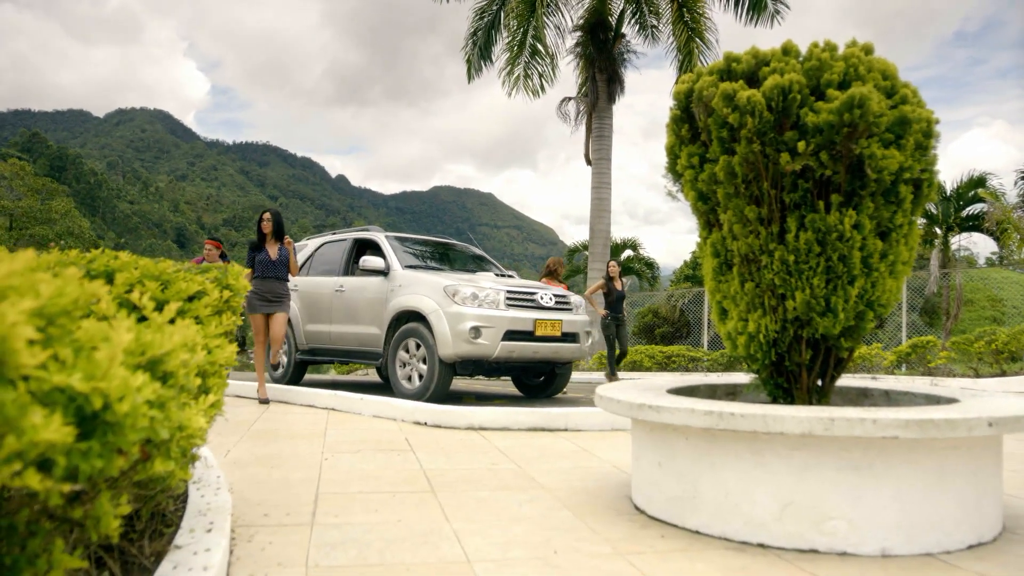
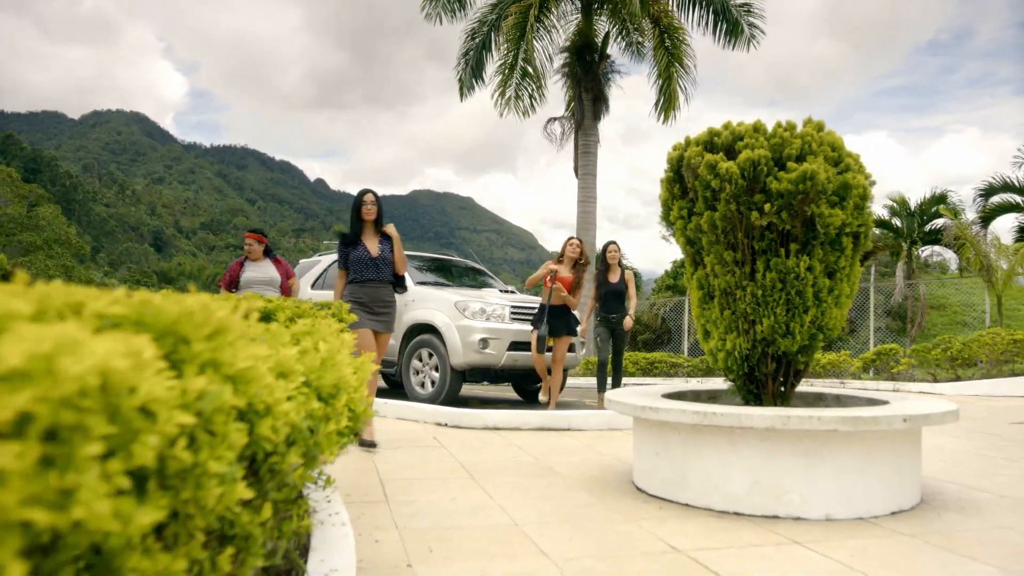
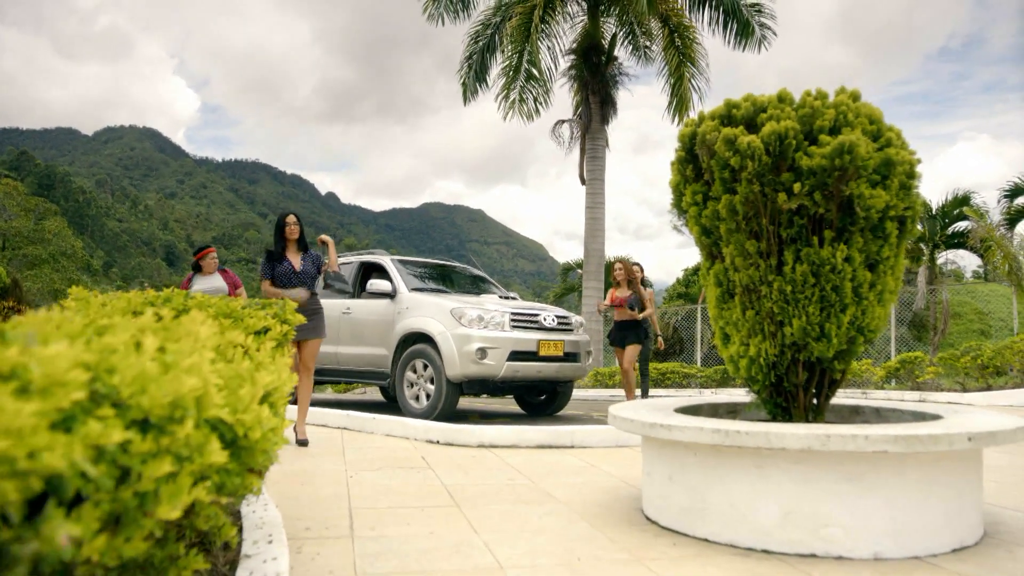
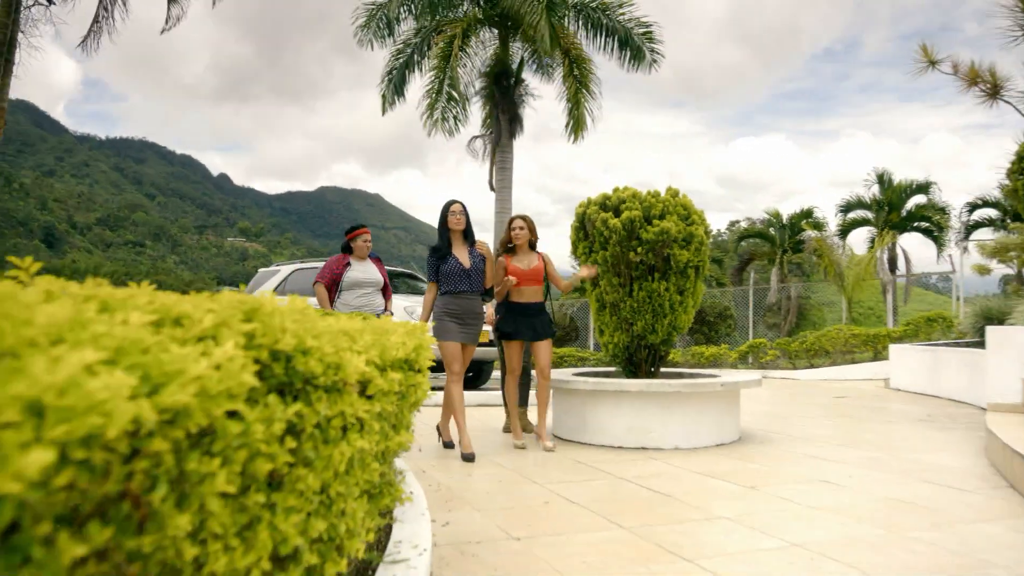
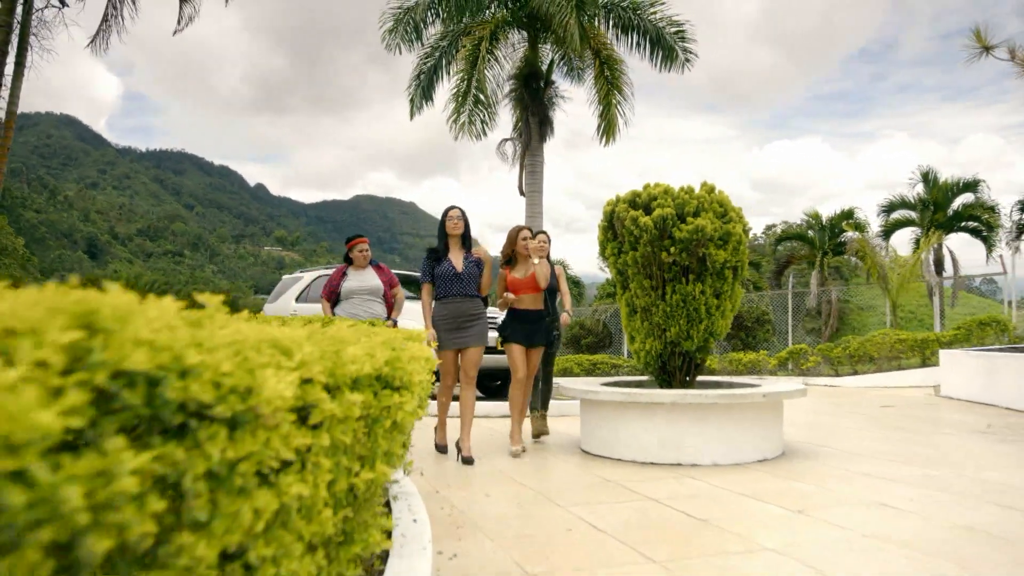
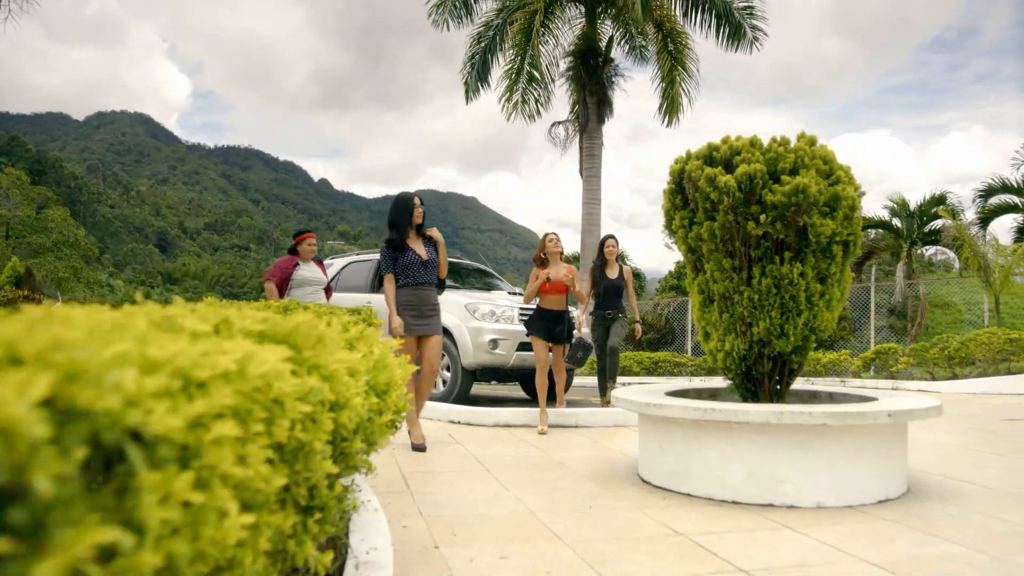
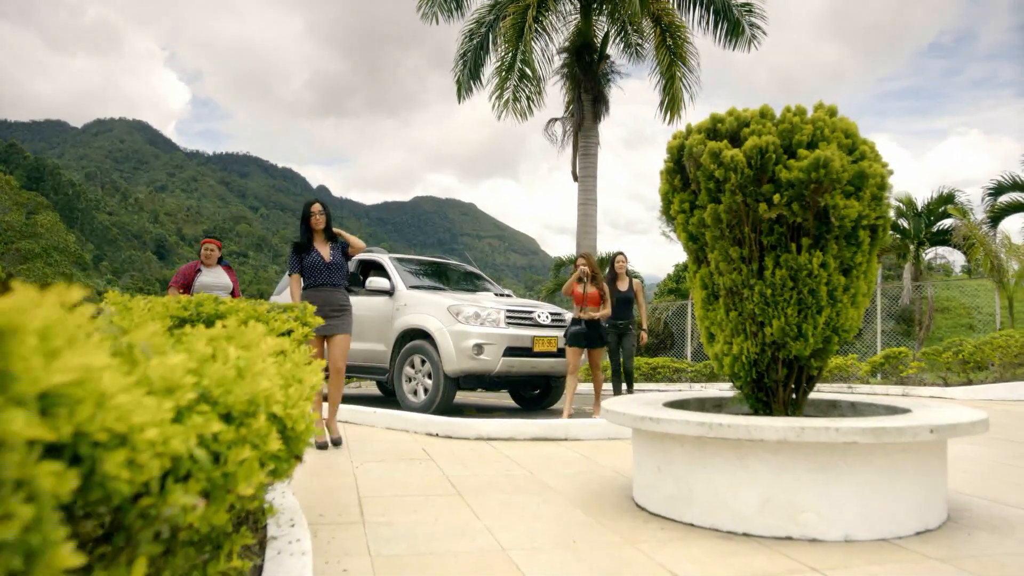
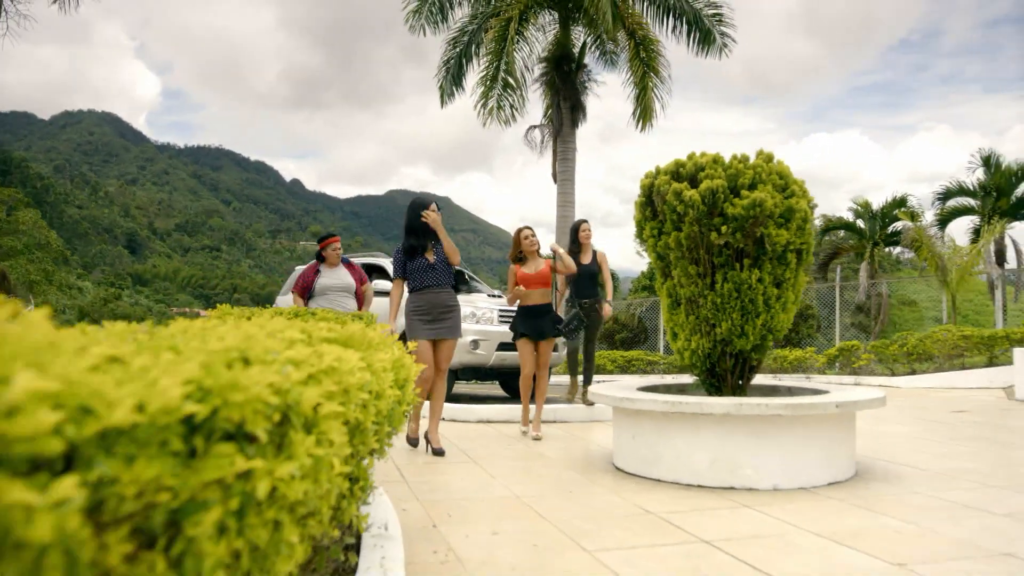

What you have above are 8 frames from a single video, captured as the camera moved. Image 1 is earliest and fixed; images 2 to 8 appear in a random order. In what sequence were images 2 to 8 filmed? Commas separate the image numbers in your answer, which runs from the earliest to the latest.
3, 7, 2, 6, 8, 5, 4
